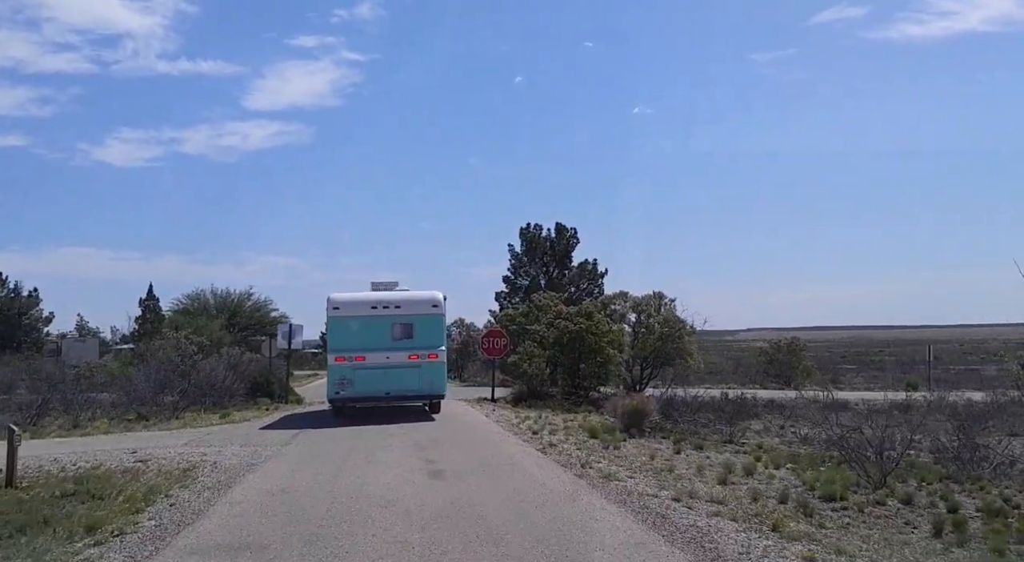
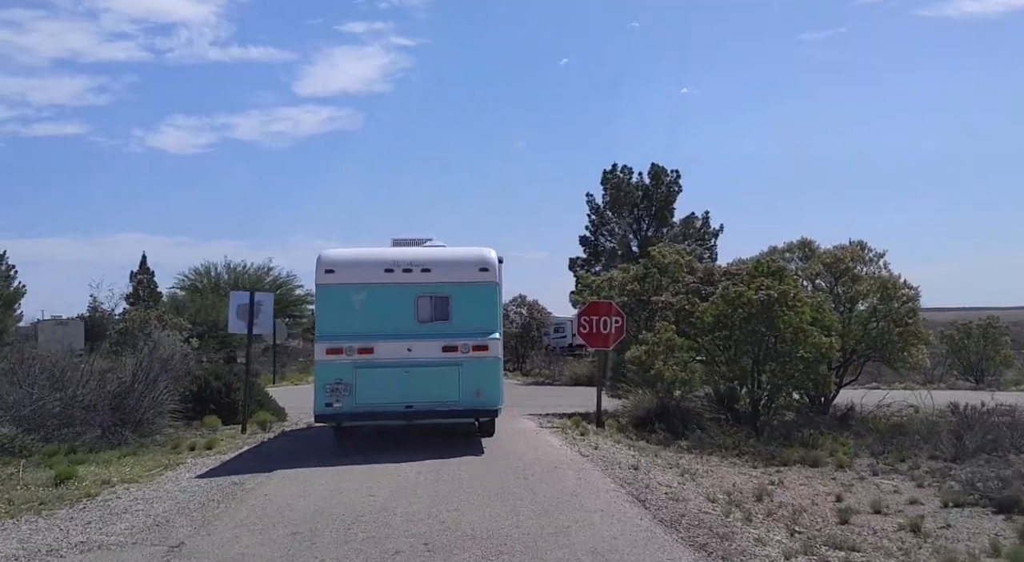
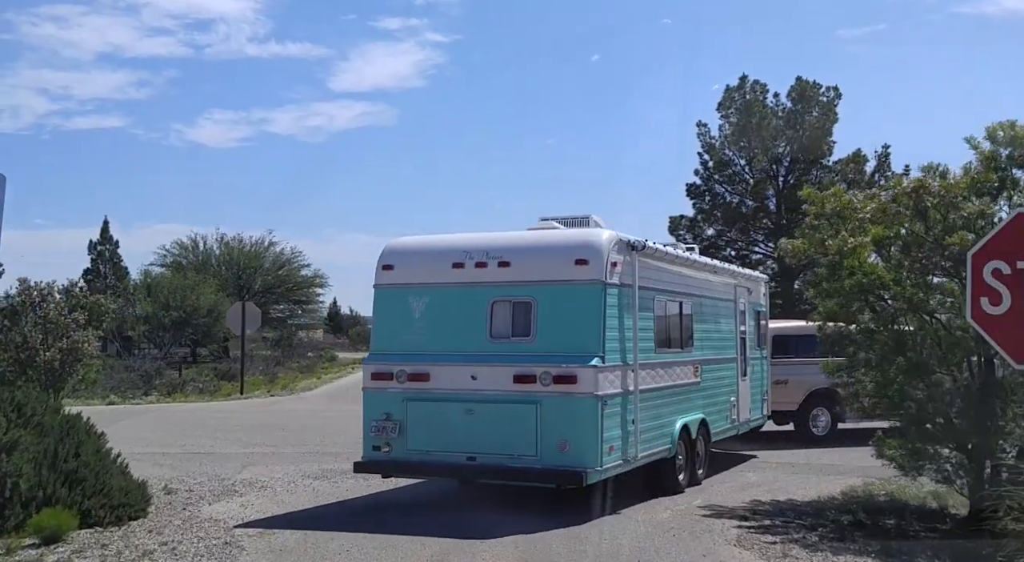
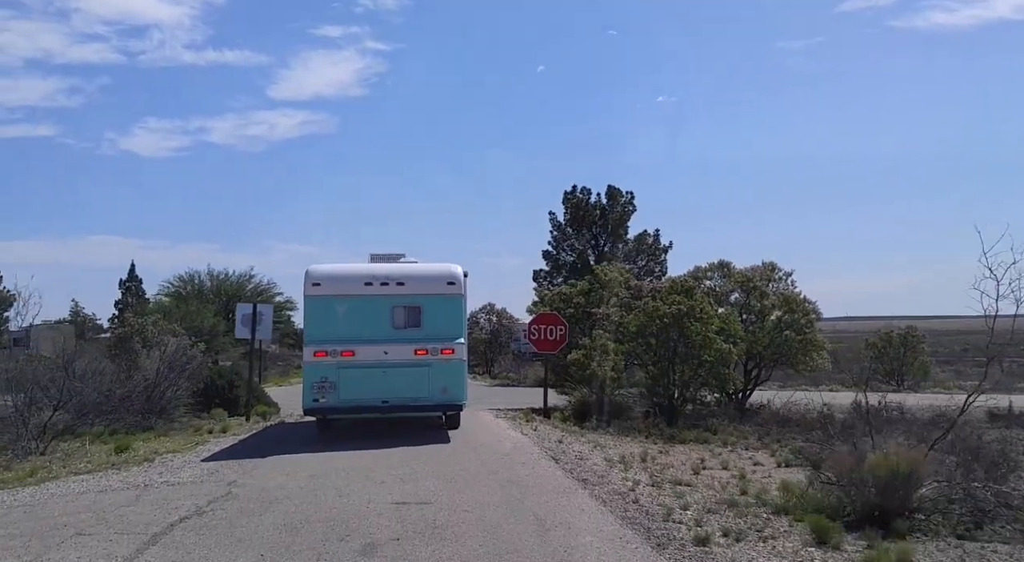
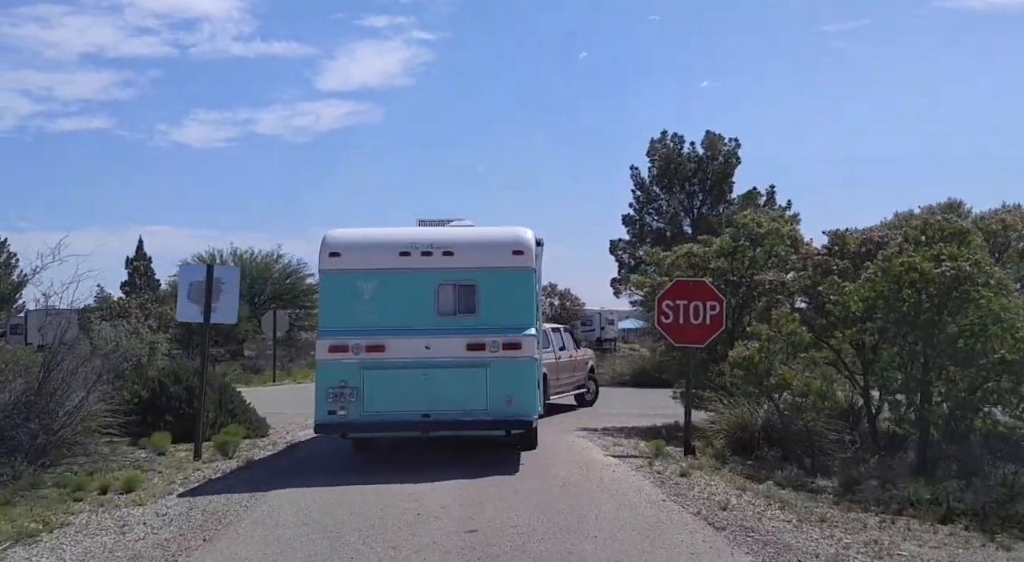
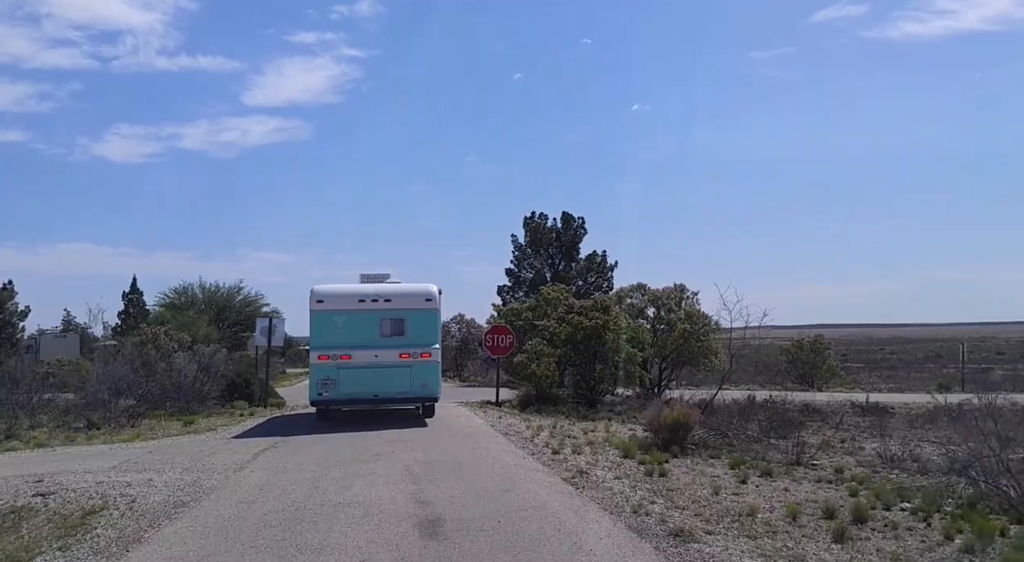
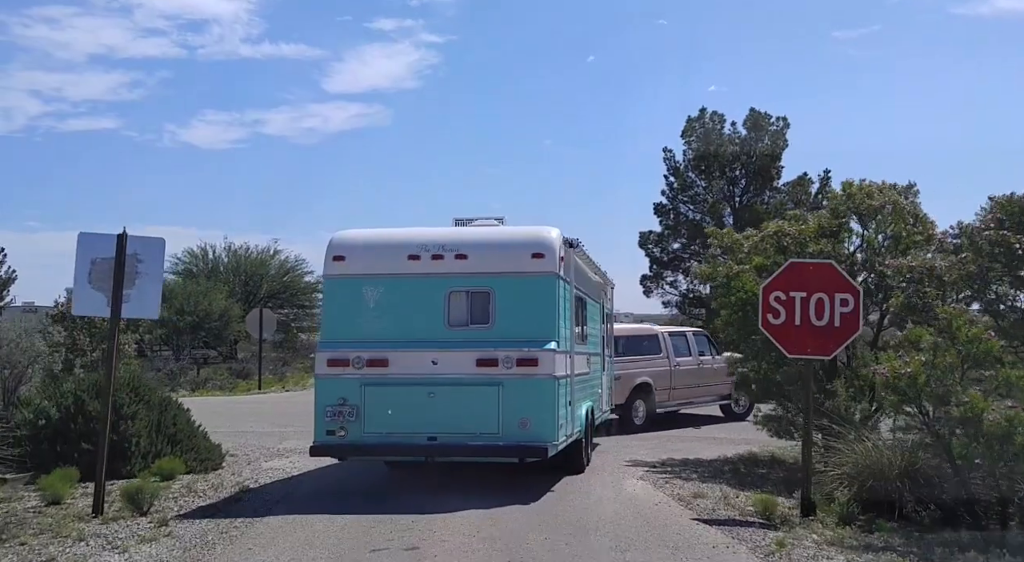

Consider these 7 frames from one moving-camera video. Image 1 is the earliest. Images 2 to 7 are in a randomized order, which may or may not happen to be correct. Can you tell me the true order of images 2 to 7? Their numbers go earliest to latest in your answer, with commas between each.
6, 4, 2, 5, 7, 3
